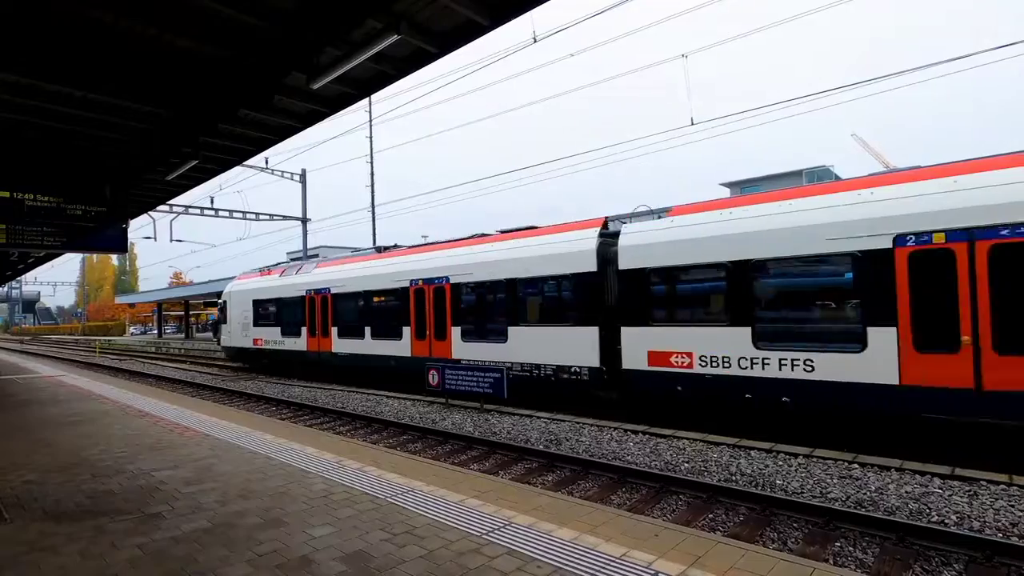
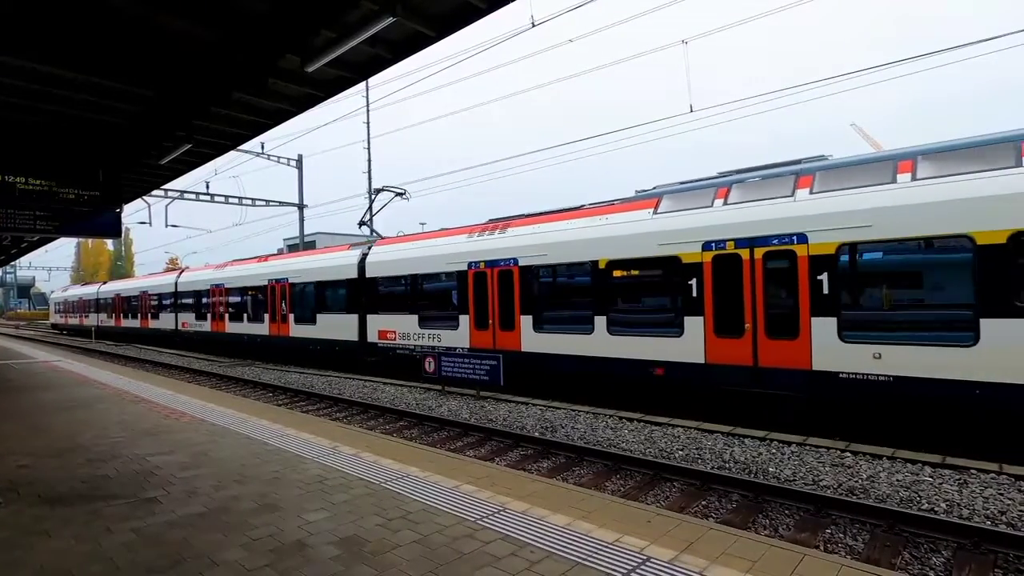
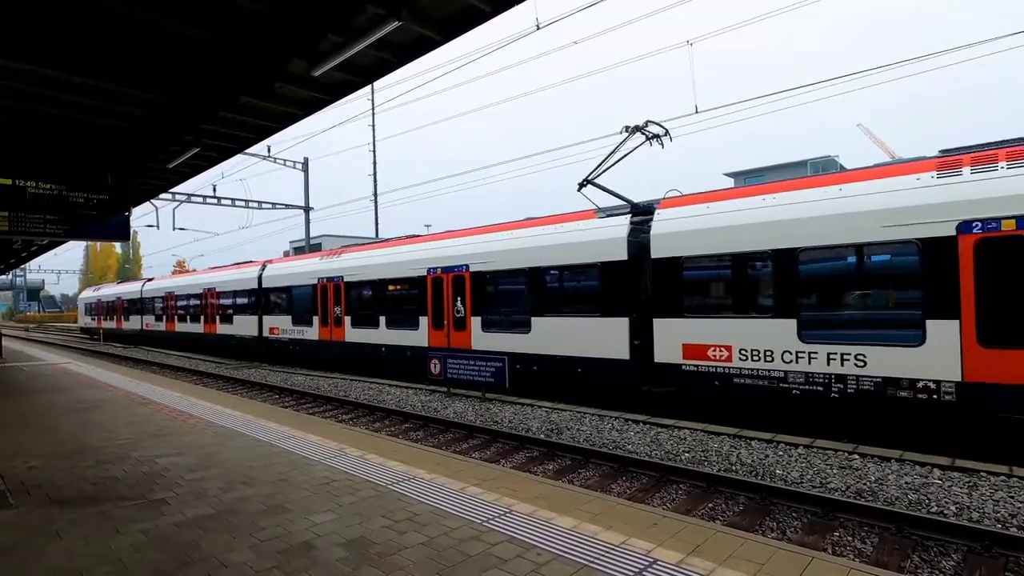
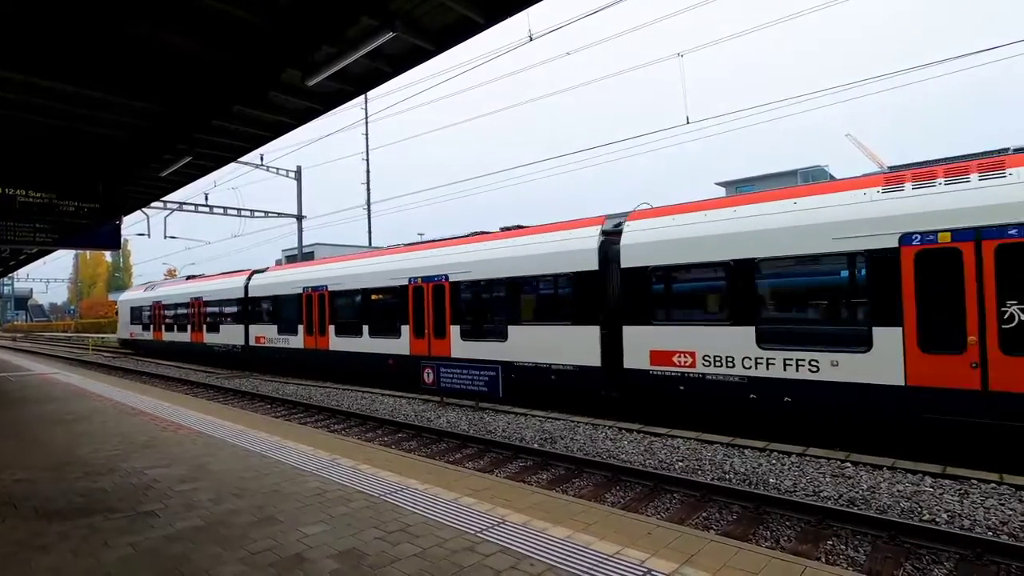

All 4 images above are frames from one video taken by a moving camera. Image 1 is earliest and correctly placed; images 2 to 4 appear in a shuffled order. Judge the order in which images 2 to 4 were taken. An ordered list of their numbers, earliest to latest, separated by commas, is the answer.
4, 3, 2
